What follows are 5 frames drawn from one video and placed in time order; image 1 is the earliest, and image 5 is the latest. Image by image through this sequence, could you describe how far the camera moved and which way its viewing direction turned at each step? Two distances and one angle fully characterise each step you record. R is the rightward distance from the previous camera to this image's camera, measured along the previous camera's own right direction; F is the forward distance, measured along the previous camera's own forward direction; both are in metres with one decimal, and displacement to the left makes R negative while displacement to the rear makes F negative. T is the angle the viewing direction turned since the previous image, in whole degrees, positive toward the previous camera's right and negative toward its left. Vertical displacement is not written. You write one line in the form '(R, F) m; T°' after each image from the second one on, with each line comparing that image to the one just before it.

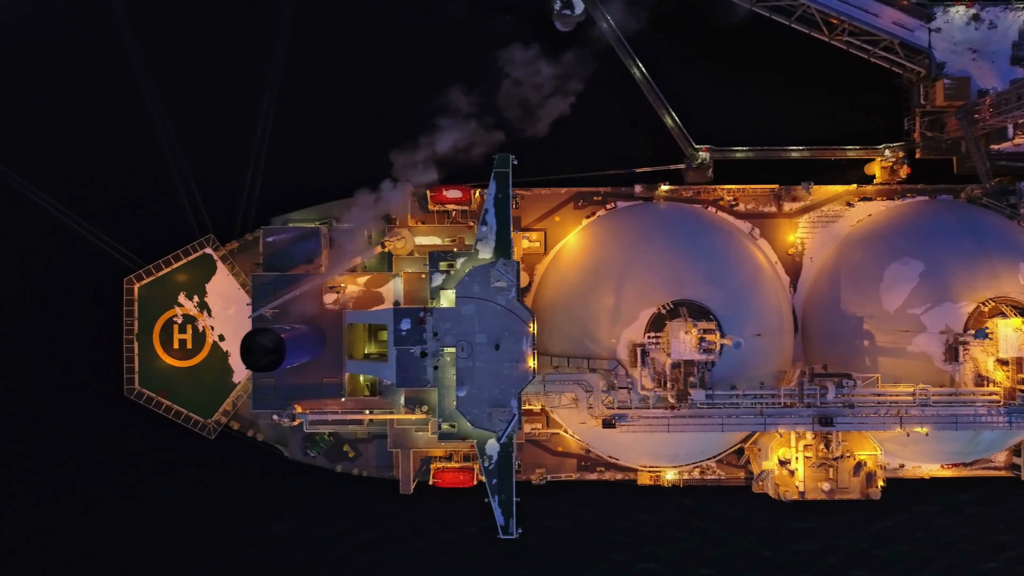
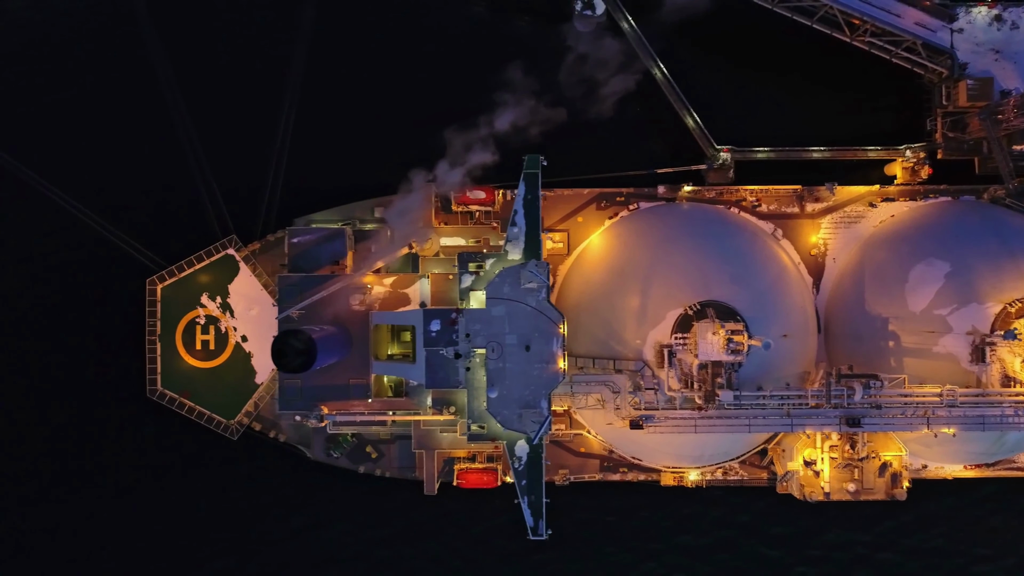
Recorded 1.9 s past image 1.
(-0.9, 0.0) m; 0°
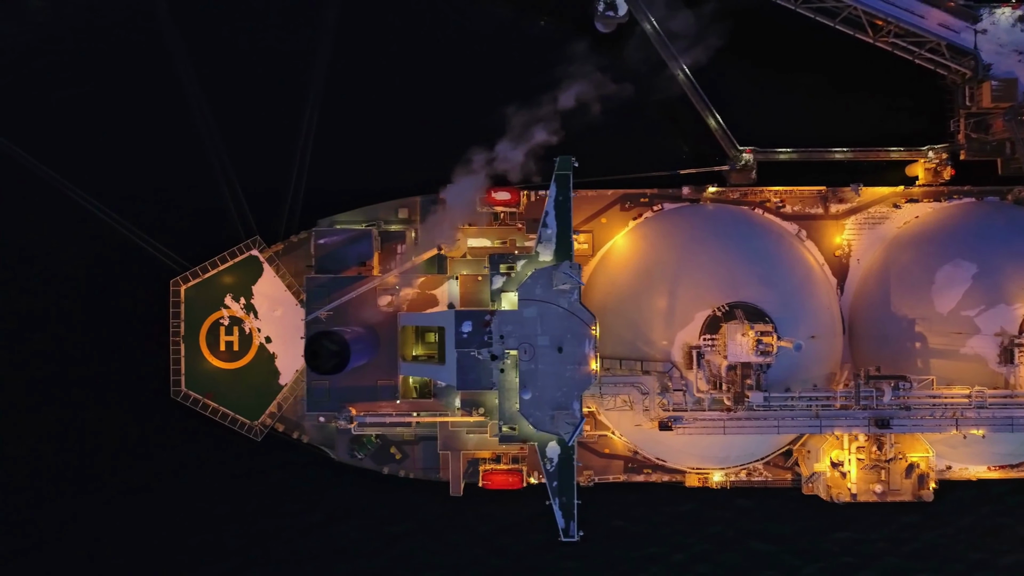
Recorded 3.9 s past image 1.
(-1.0, 0.0) m; 0°
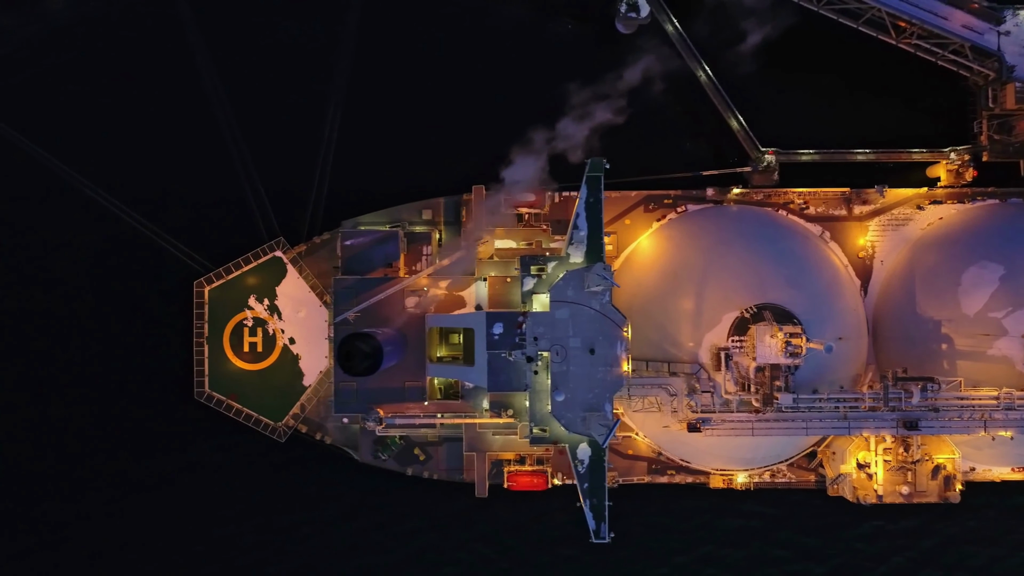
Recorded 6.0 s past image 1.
(-0.9, 0.0) m; 0°
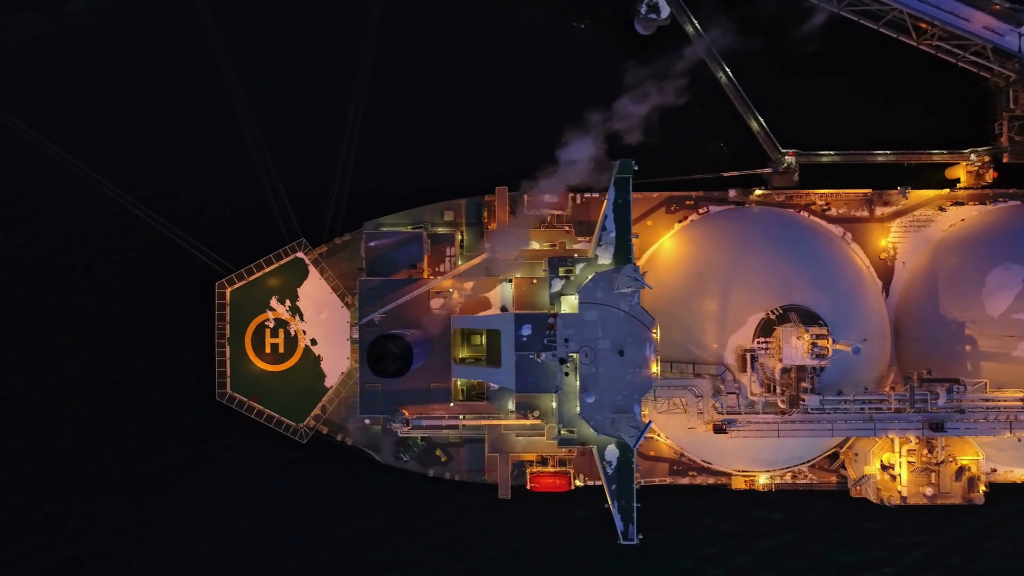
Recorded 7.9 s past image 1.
(-0.9, 0.0) m; 0°
